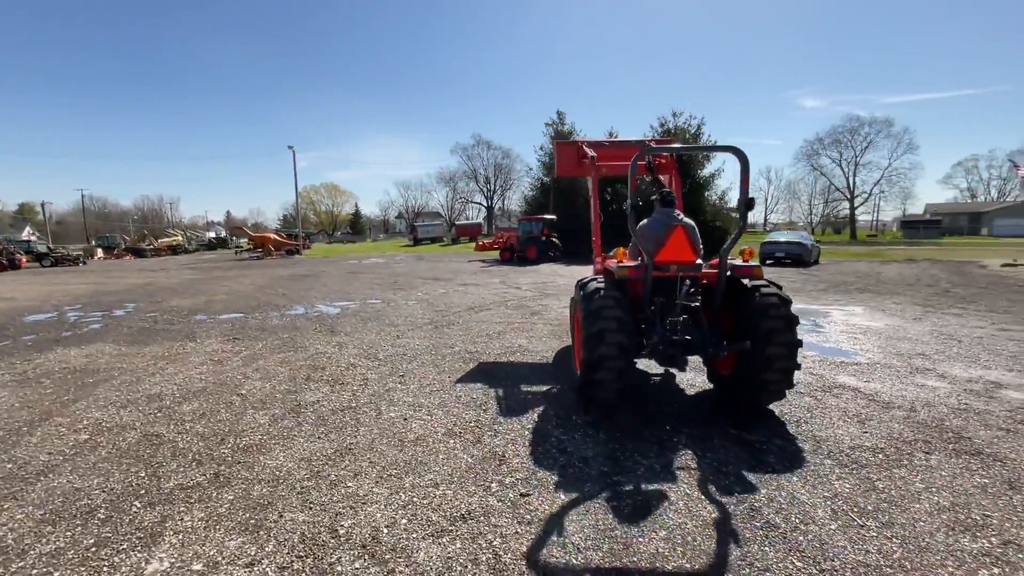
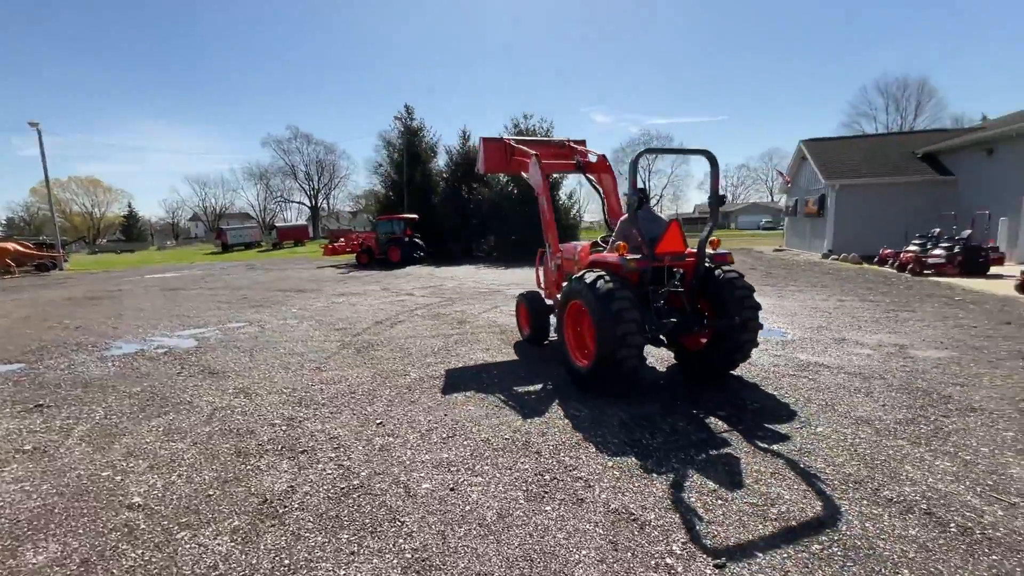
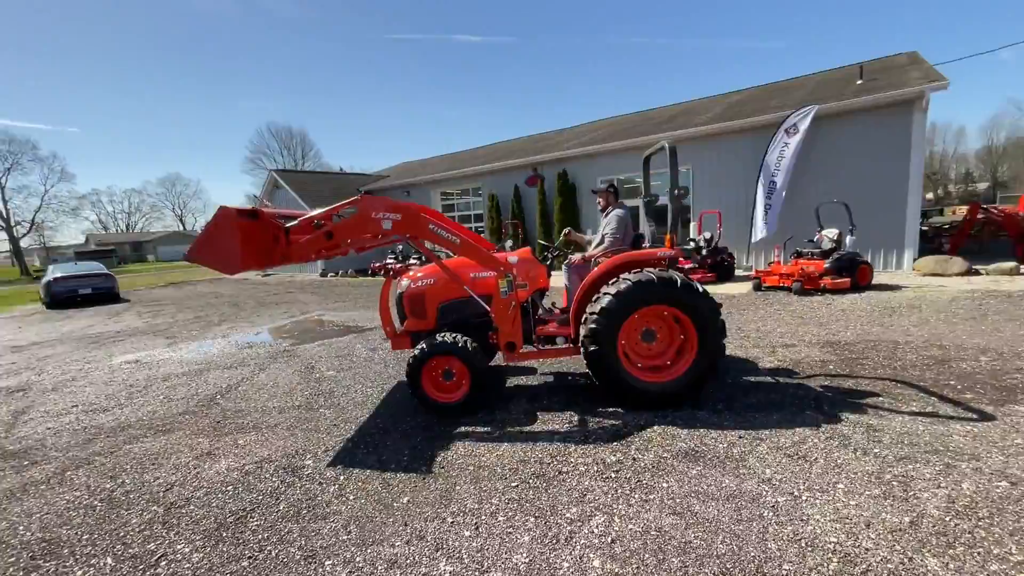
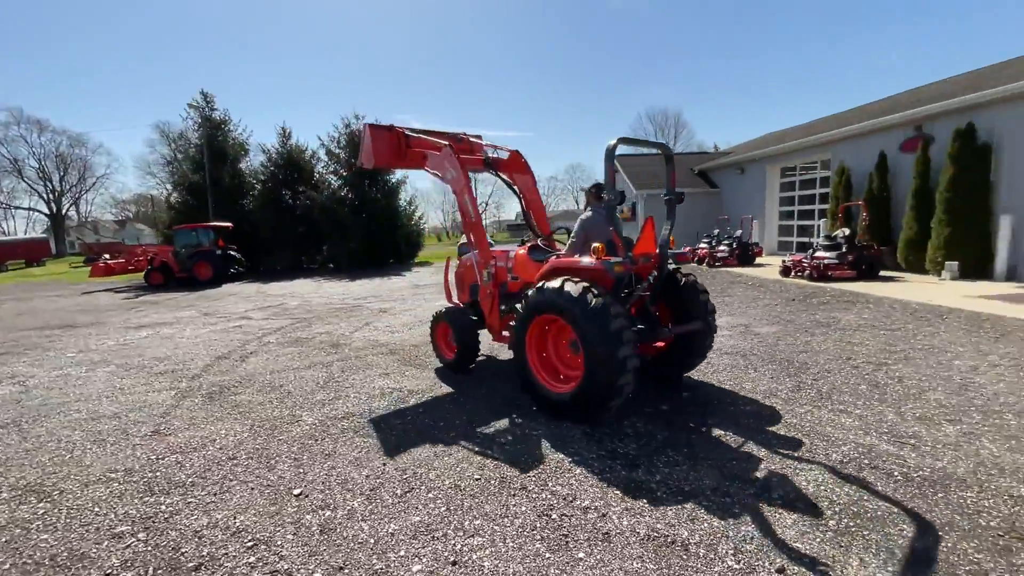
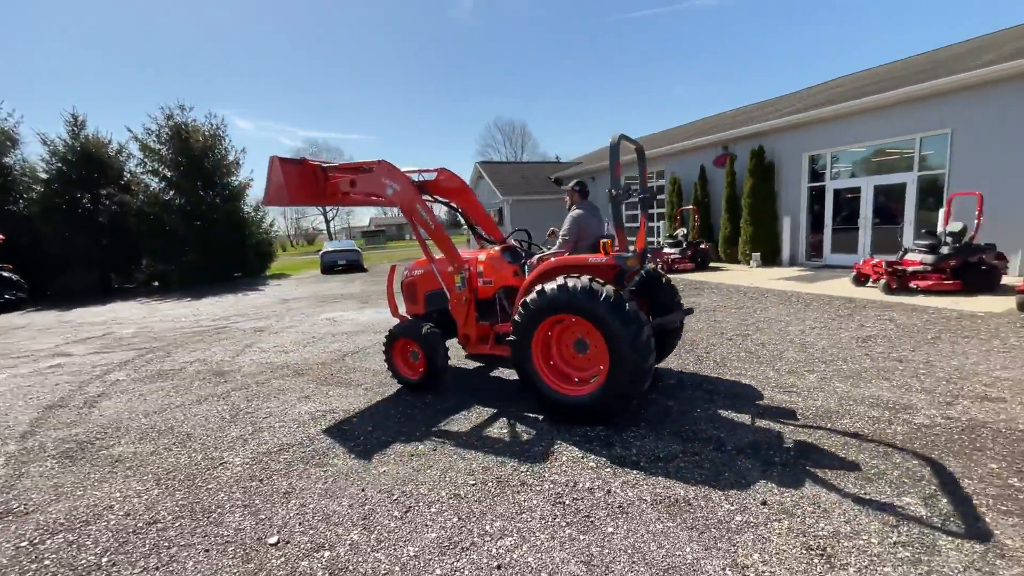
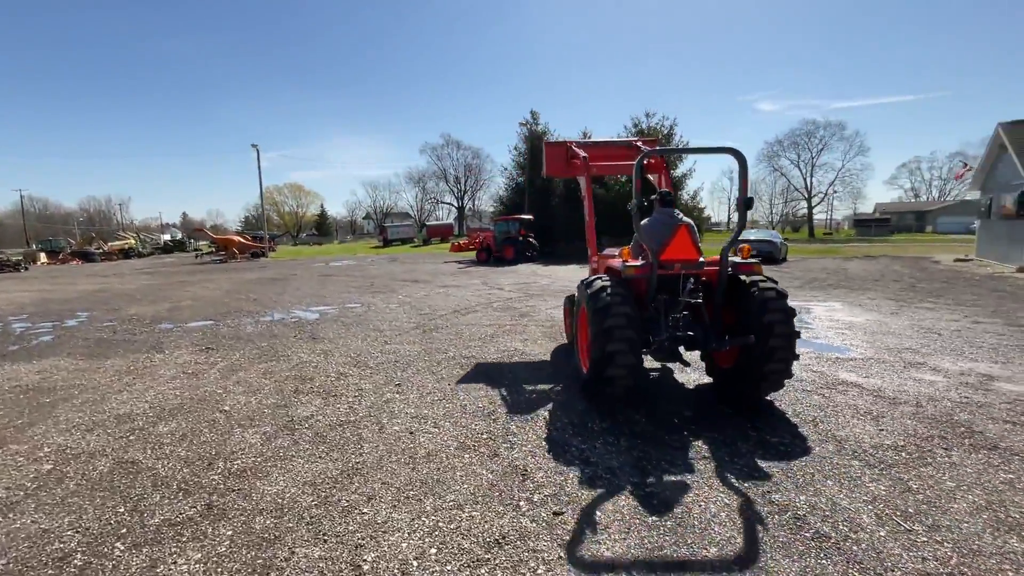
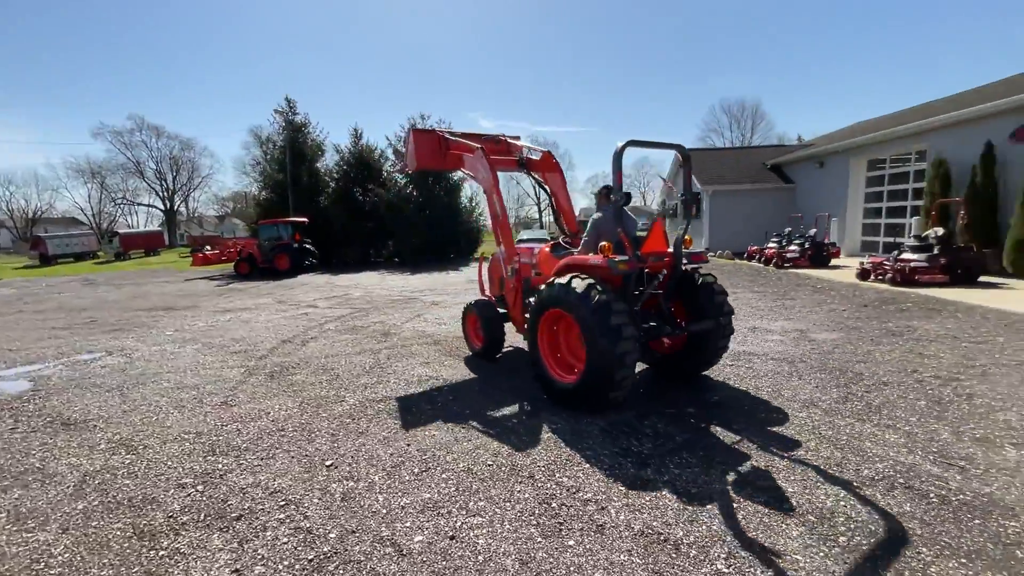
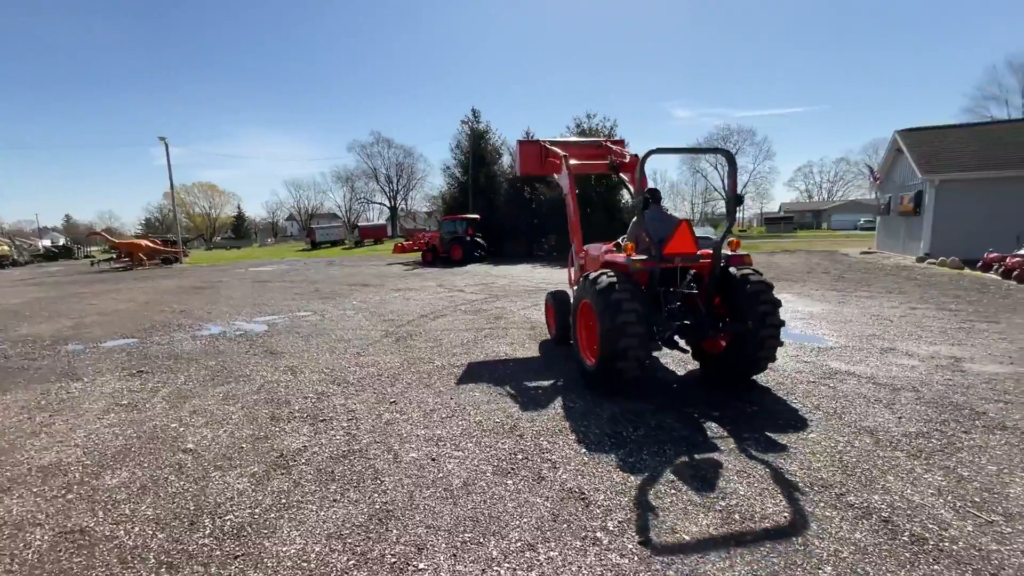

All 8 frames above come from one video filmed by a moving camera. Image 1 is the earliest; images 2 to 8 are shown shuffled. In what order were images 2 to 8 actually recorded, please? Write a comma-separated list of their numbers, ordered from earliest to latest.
6, 8, 2, 7, 4, 5, 3
